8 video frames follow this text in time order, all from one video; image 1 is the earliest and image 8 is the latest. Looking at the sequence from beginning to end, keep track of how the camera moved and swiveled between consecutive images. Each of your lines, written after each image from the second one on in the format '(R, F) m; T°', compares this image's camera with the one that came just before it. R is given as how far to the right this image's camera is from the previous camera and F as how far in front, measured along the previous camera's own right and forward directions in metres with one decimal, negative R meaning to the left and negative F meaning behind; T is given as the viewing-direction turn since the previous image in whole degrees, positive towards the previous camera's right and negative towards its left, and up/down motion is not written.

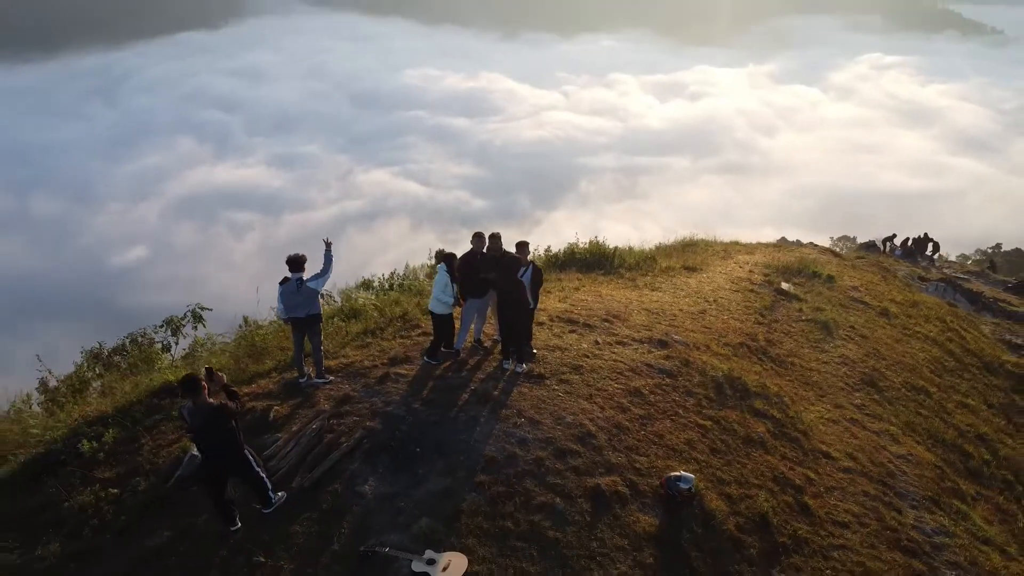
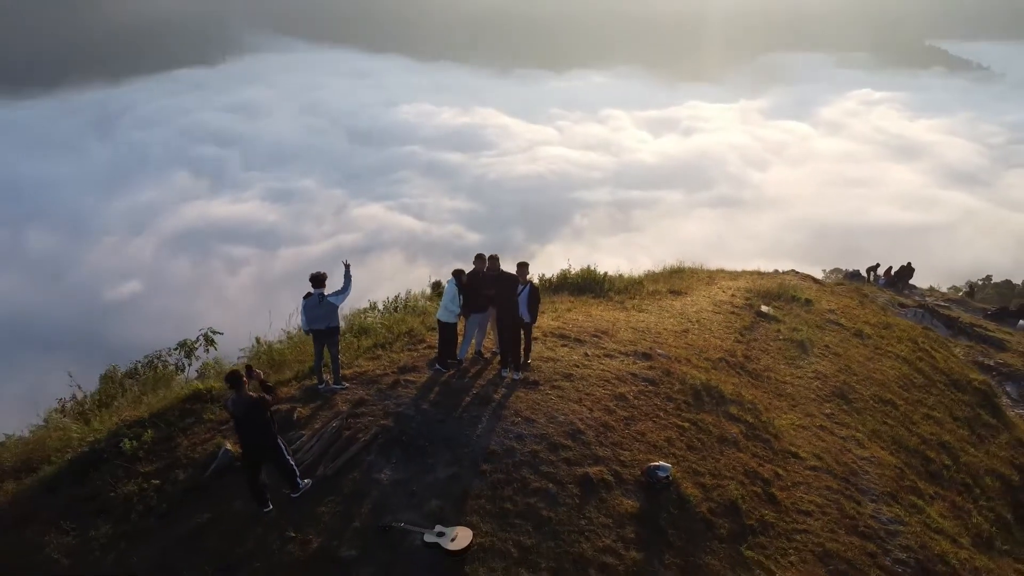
(0.0, -0.6) m; 0°
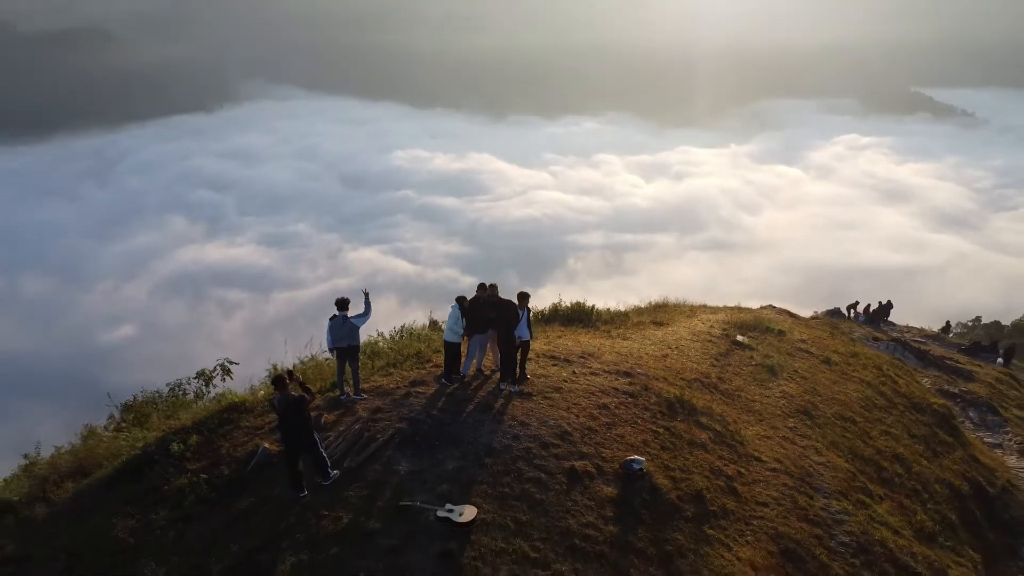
(0.0, -0.9) m; 0°
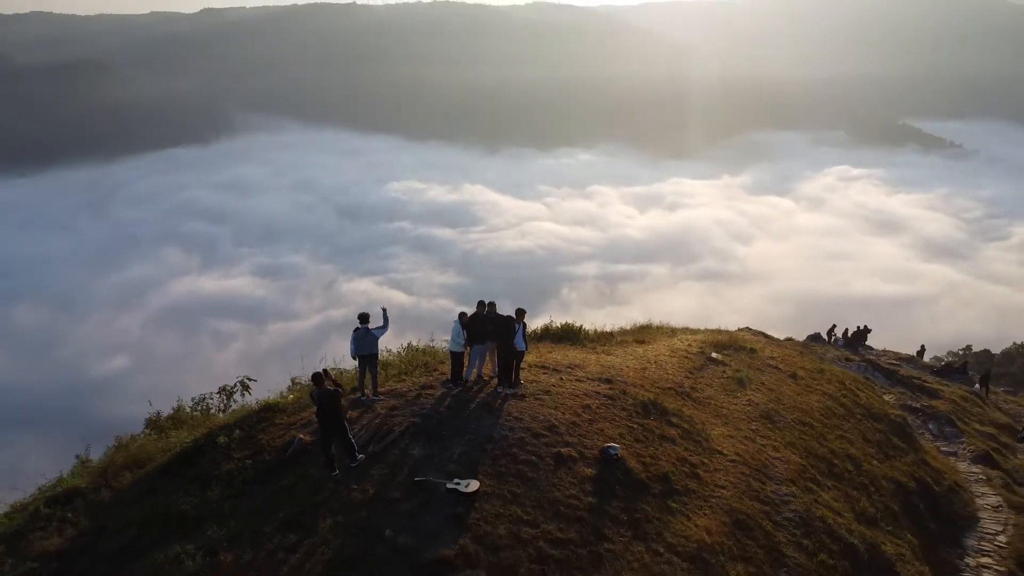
(0.0, -1.1) m; 0°
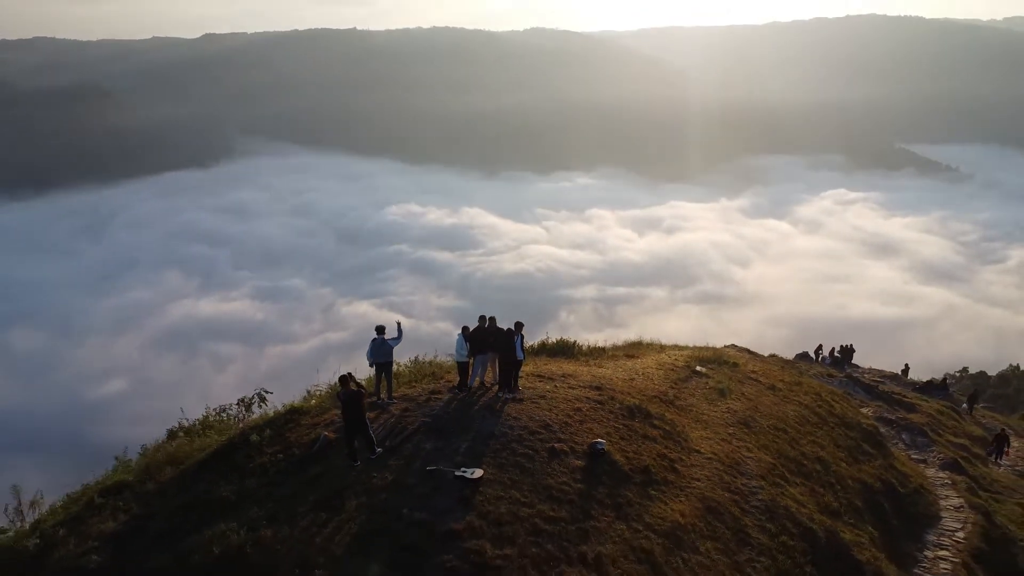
(0.0, -1.0) m; 0°
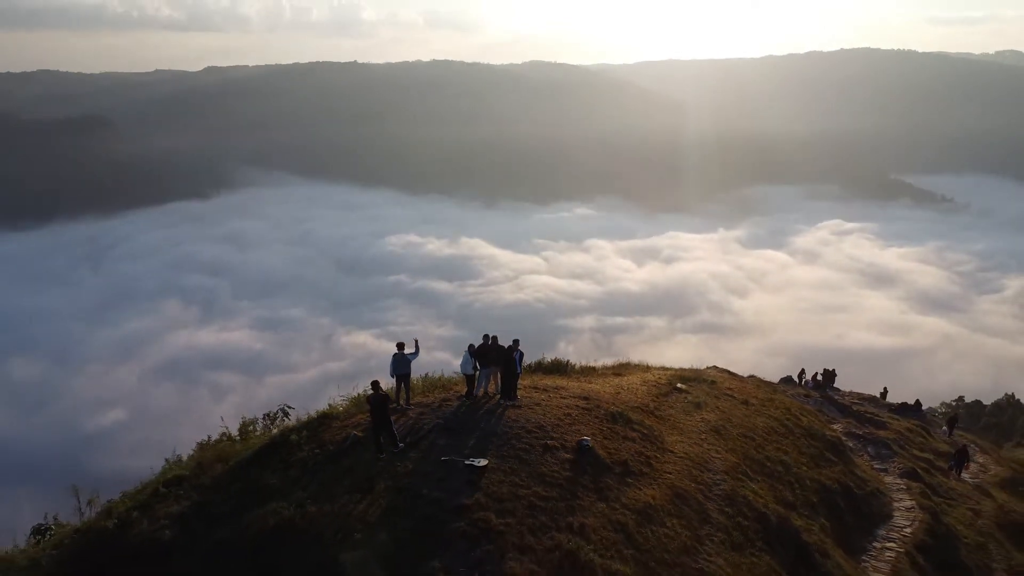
(0.0, -1.5) m; 0°
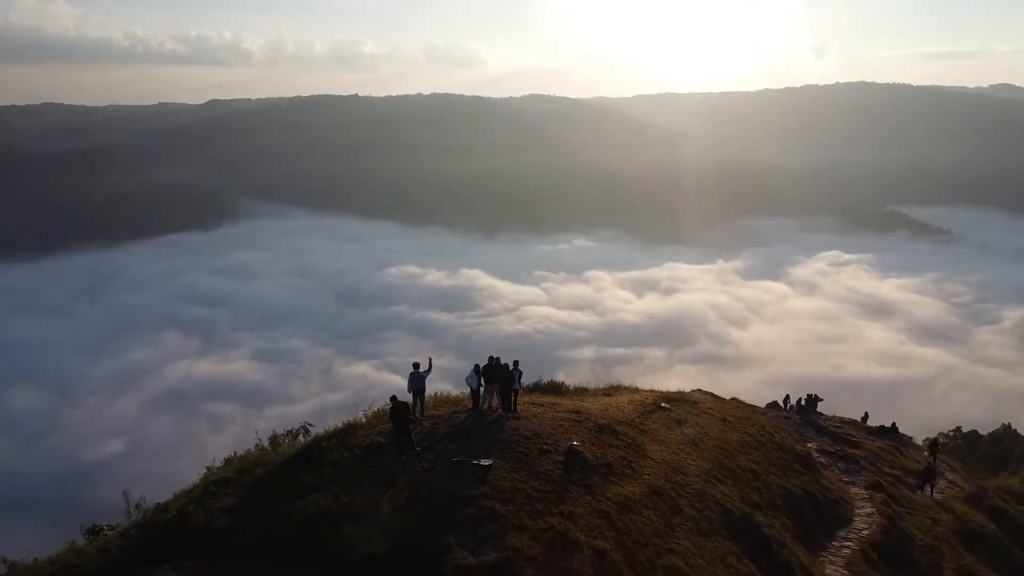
(0.0, -1.6) m; 0°
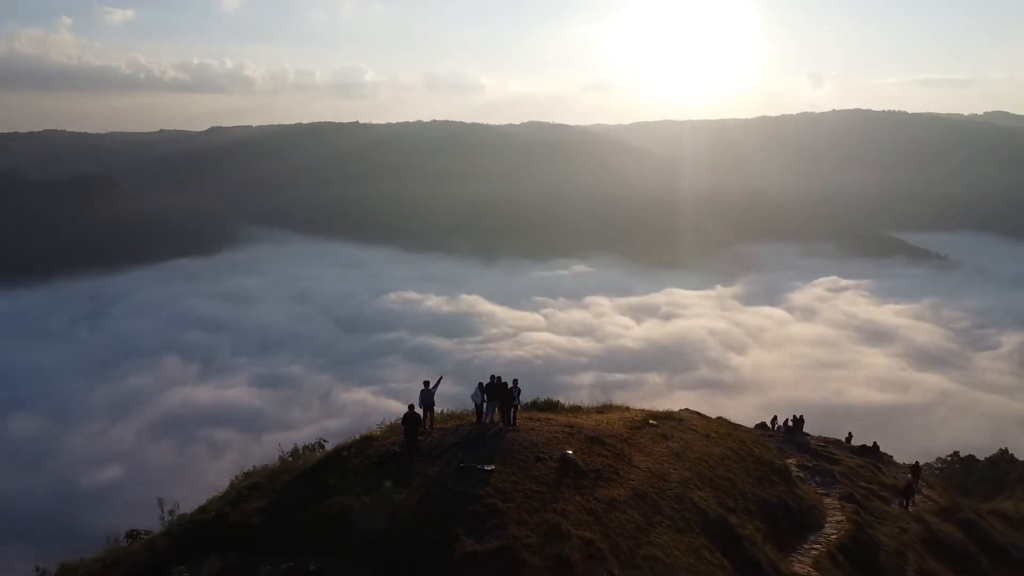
(0.0, -1.4) m; 0°
